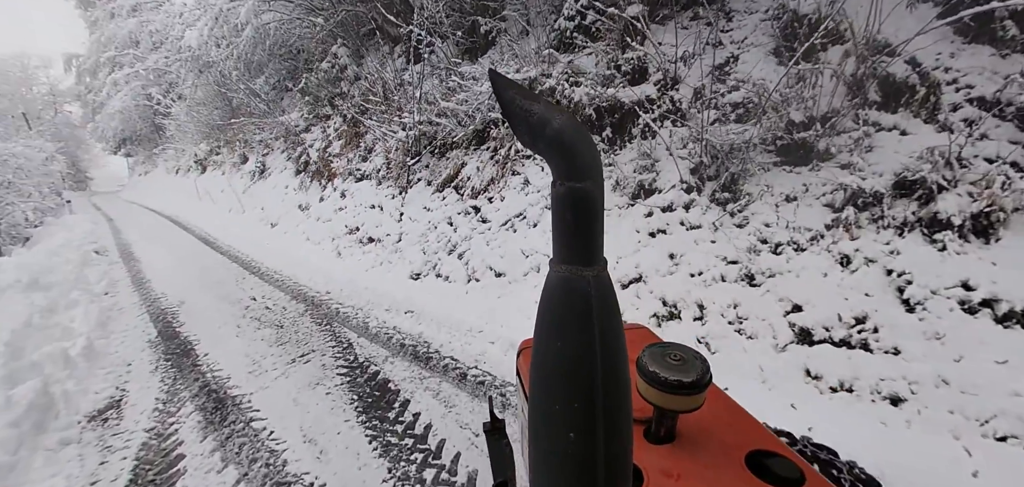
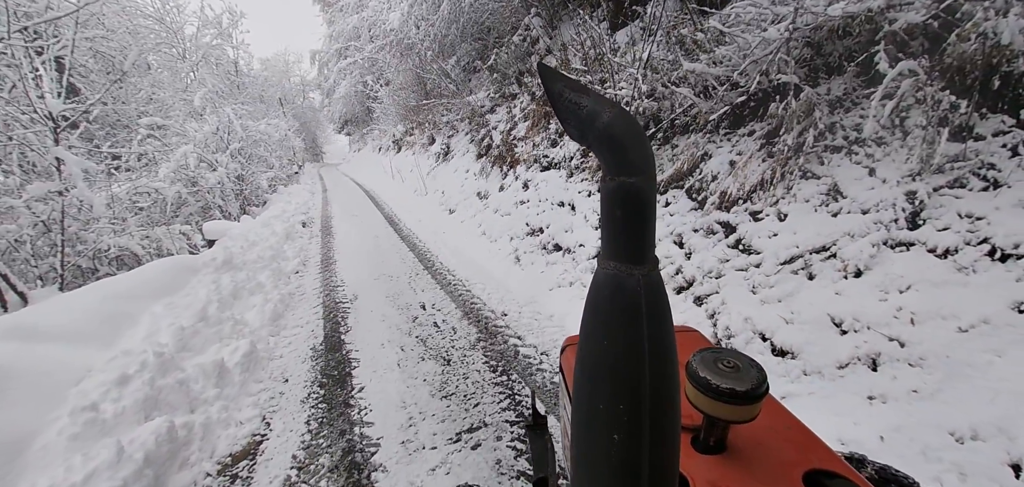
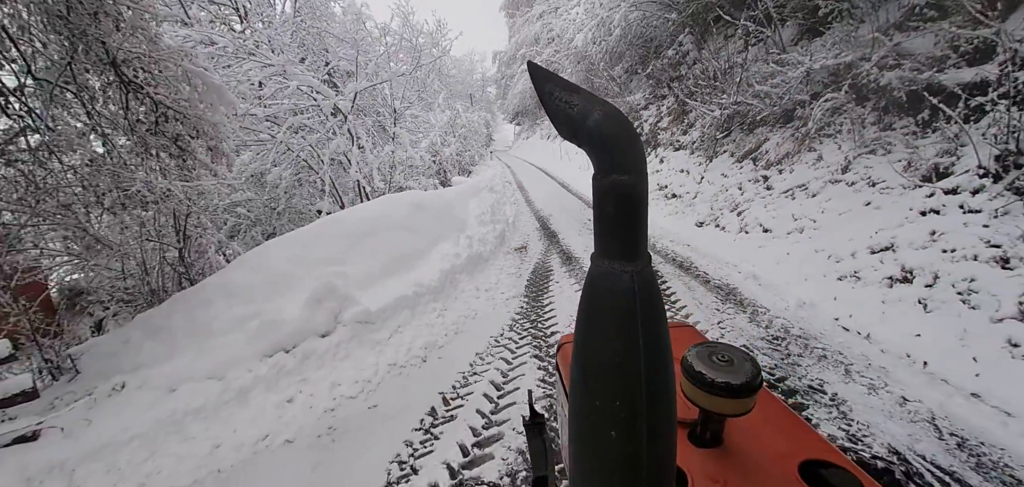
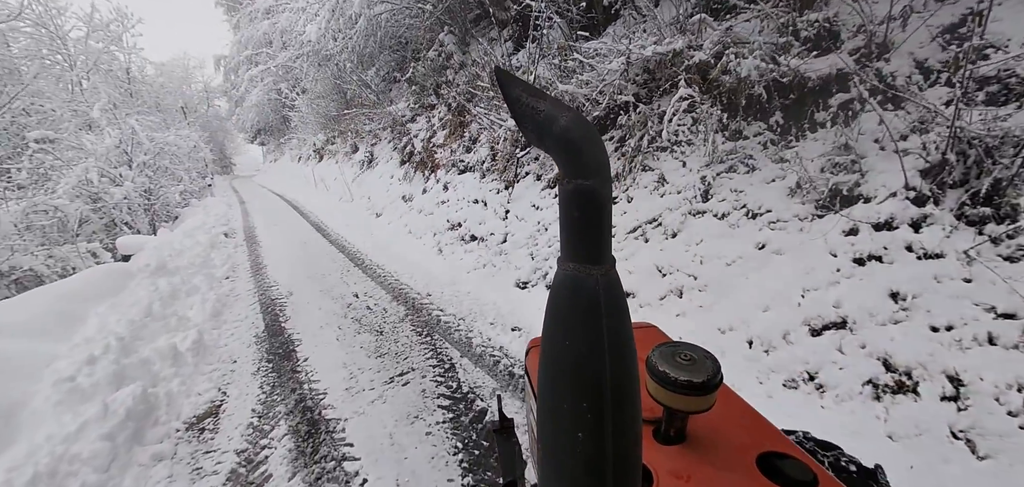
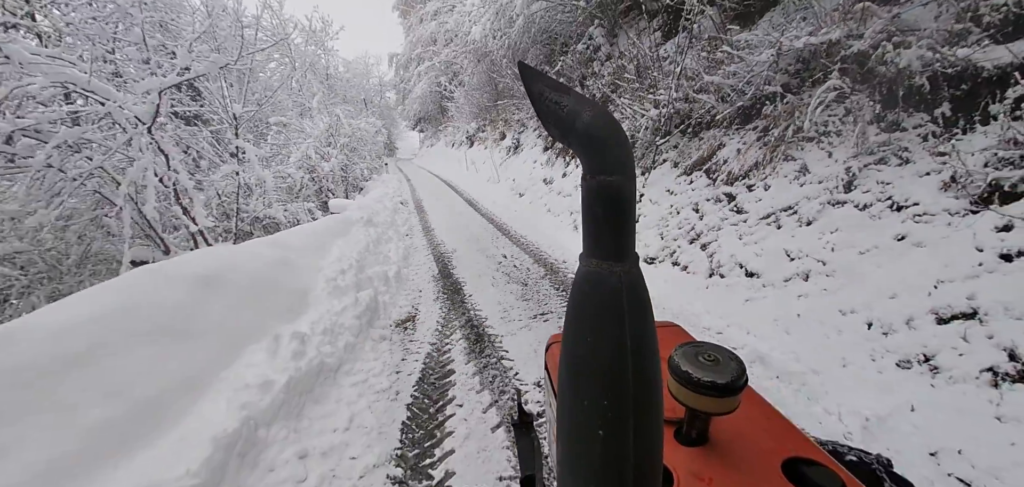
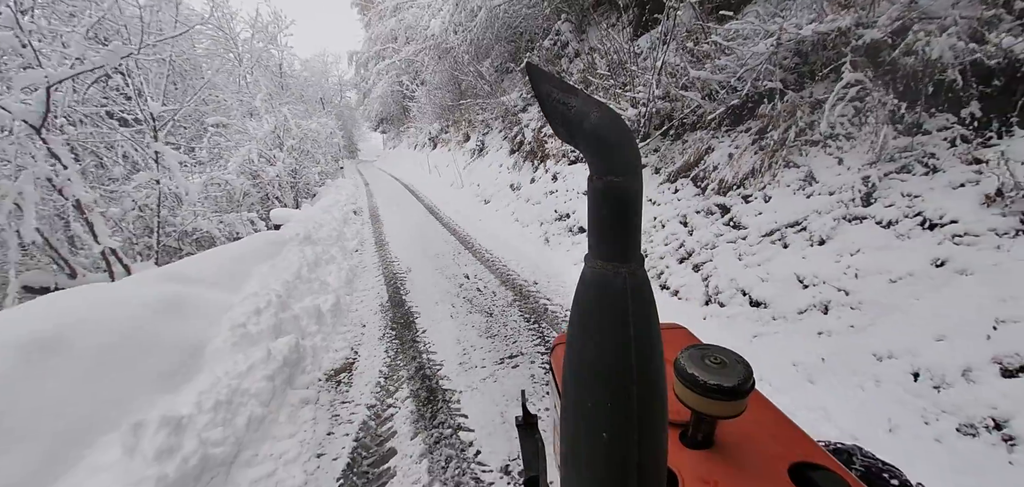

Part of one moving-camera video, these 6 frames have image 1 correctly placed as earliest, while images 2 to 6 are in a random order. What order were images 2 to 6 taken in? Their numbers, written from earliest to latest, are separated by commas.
4, 2, 6, 5, 3
